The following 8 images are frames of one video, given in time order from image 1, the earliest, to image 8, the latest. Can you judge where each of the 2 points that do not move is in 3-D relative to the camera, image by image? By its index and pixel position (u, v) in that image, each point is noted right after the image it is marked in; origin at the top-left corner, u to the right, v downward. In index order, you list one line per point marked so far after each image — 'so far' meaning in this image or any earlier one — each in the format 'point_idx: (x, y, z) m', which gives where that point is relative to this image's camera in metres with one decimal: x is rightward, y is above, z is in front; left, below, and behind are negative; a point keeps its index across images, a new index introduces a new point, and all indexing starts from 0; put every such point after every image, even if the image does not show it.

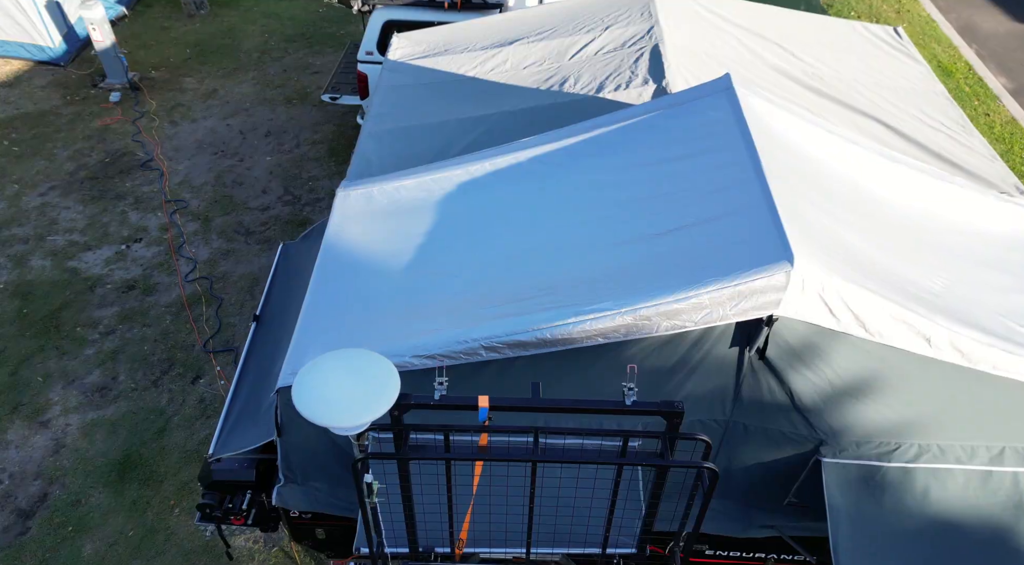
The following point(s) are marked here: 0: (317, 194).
0: (-2.4, +1.1, +8.8) m
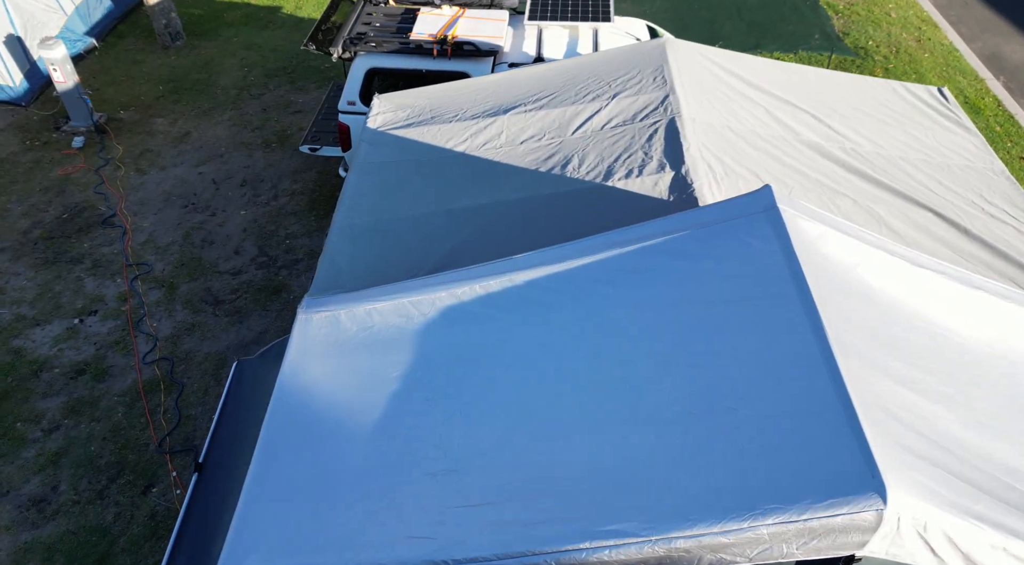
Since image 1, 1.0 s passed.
0: (-2.4, +0.3, +8.0) m
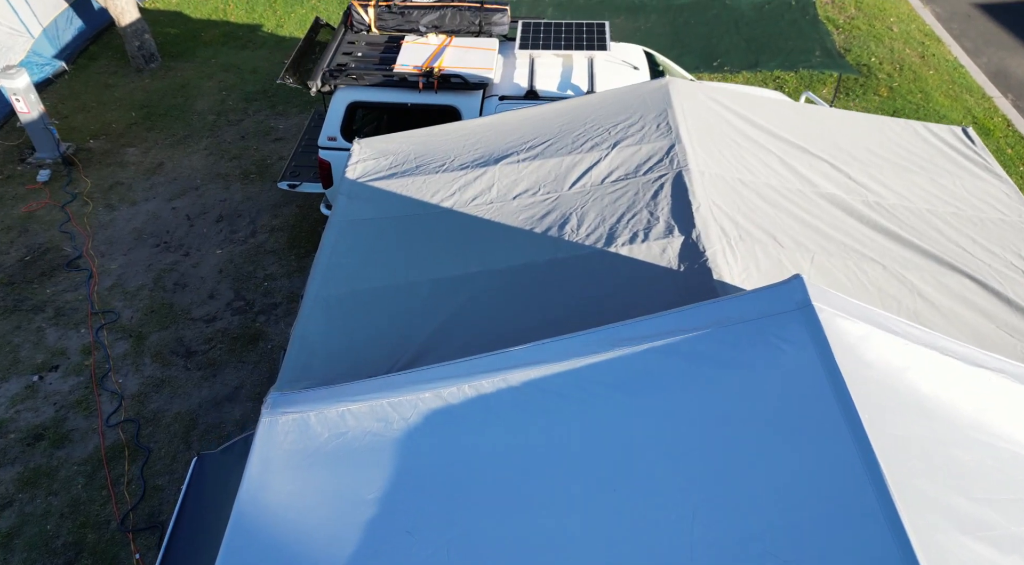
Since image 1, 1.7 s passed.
0: (-2.5, -0.2, +7.5) m
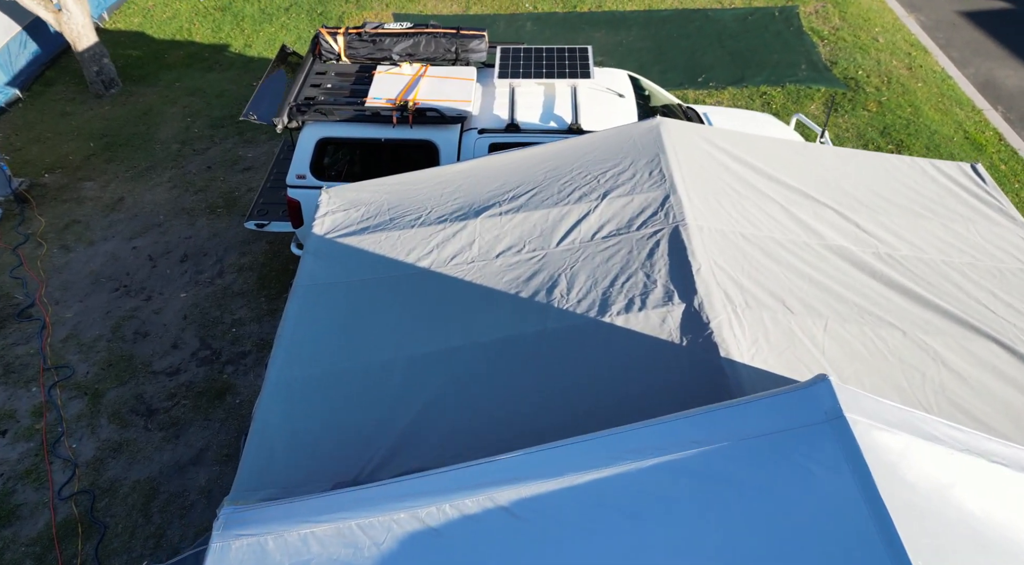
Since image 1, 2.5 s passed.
0: (-2.6, -0.6, +7.0) m
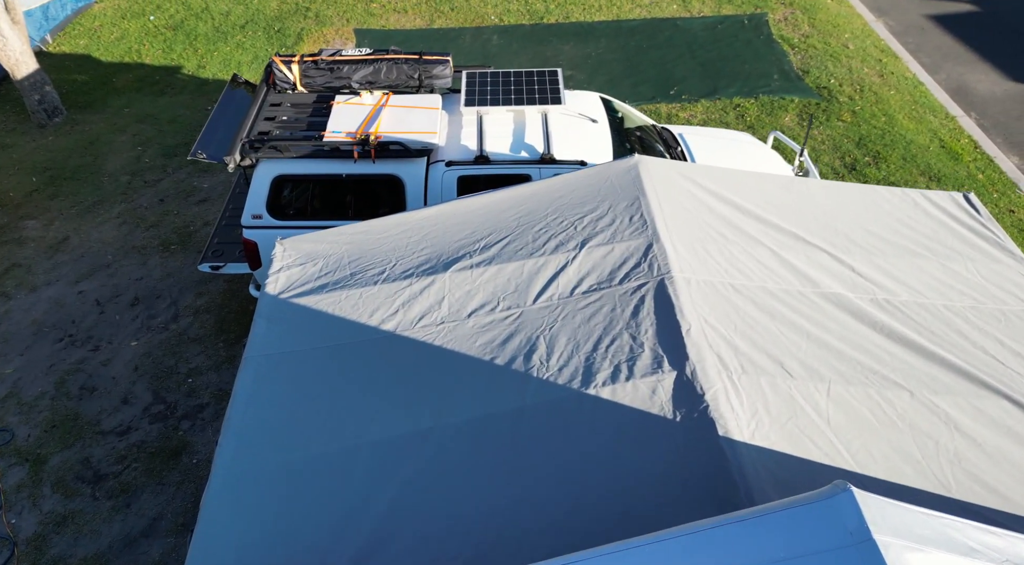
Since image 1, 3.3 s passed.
0: (-2.8, -1.1, +6.5) m
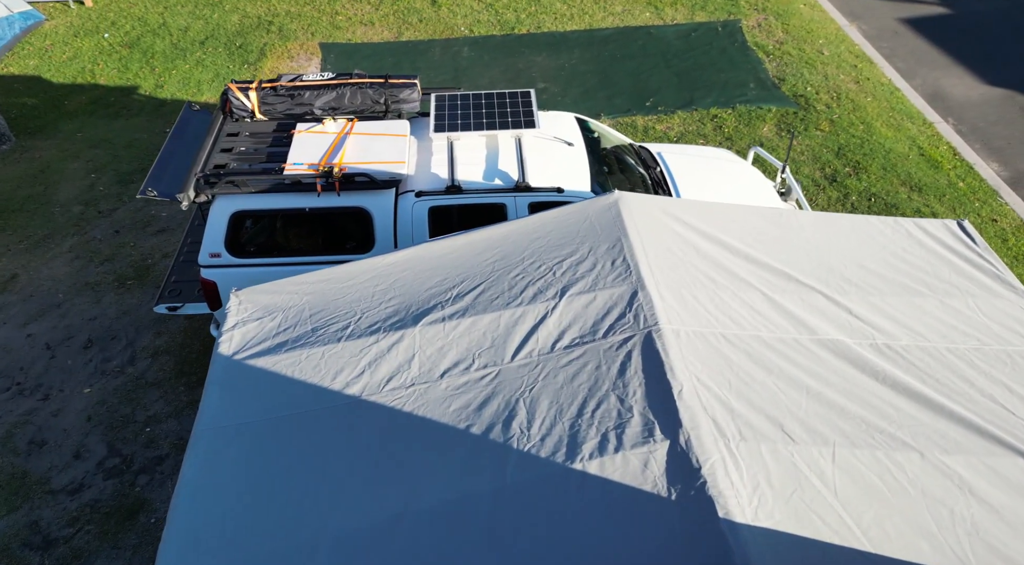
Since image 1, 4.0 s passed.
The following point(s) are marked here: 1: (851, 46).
0: (-3.0, -1.4, +6.1) m
1: (+6.0, +4.2, +12.8) m
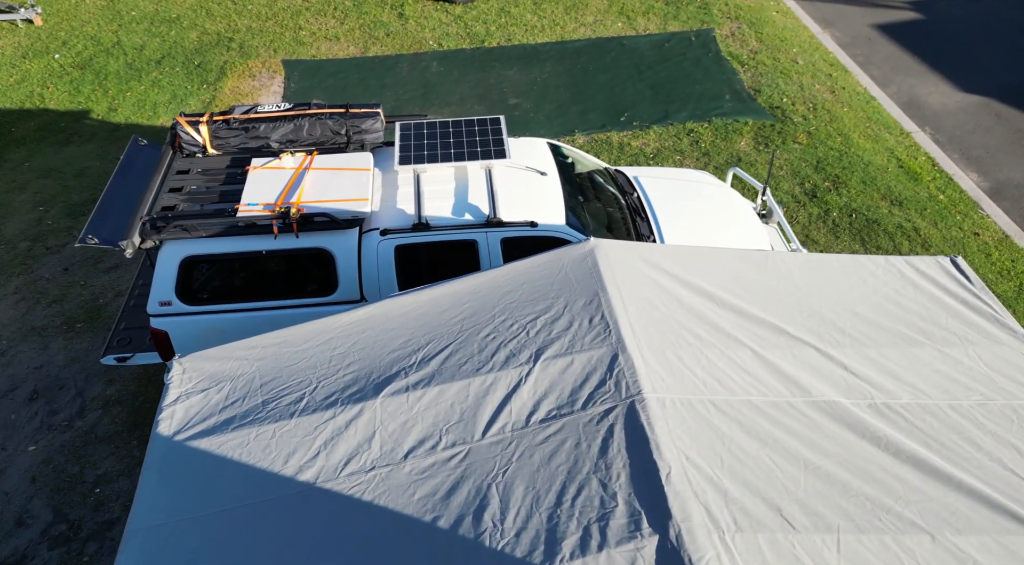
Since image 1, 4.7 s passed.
0: (-3.2, -1.8, +5.7) m
1: (+5.5, +4.0, +12.7) m
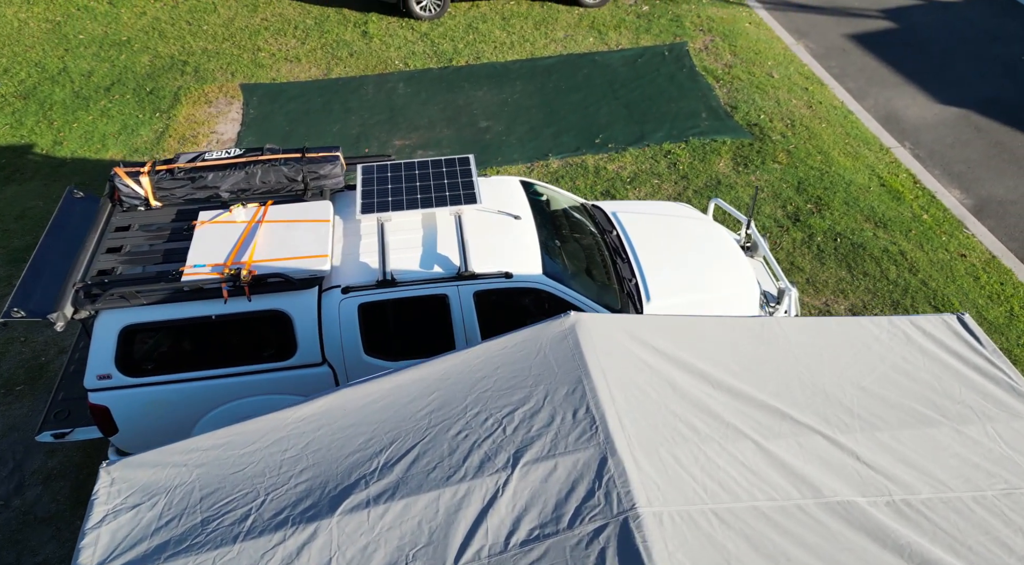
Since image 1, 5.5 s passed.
0: (-3.3, -2.3, +5.2) m
1: (+5.0, +3.7, +12.4) m
